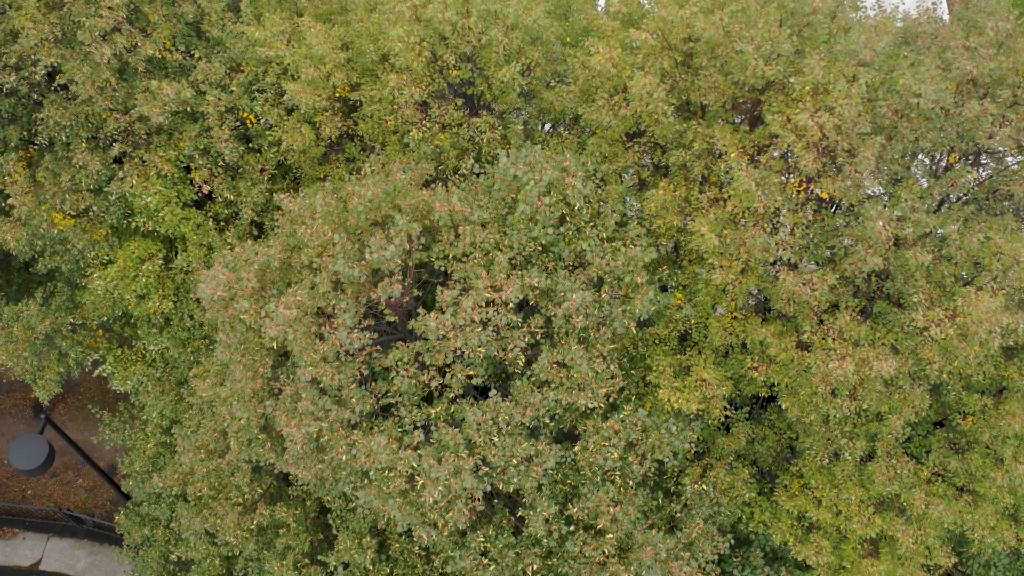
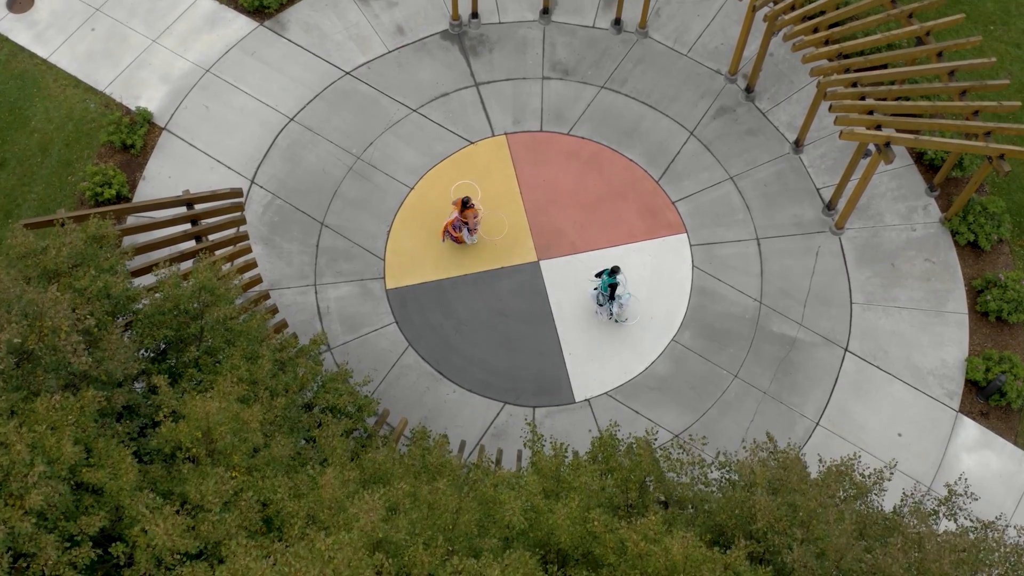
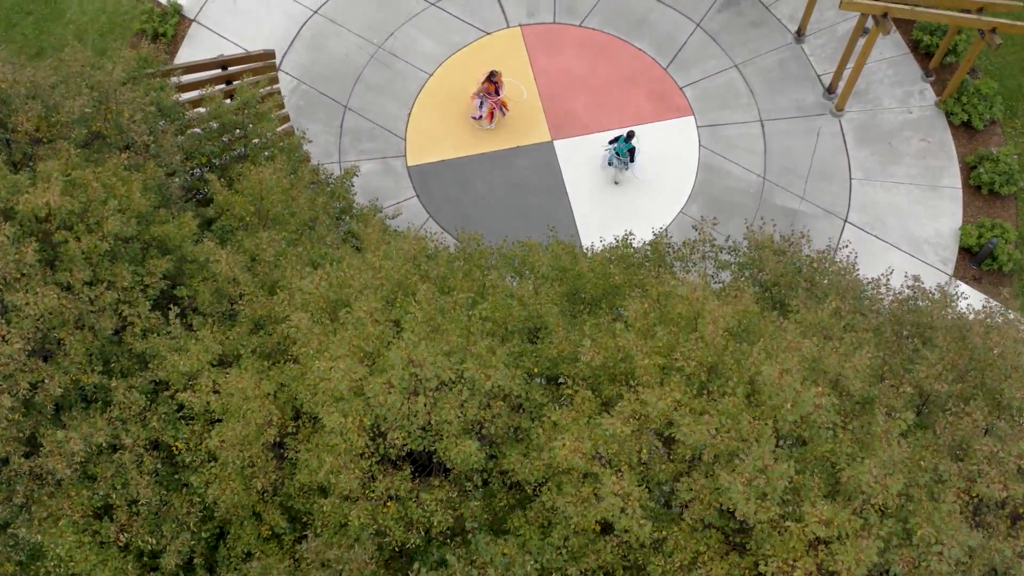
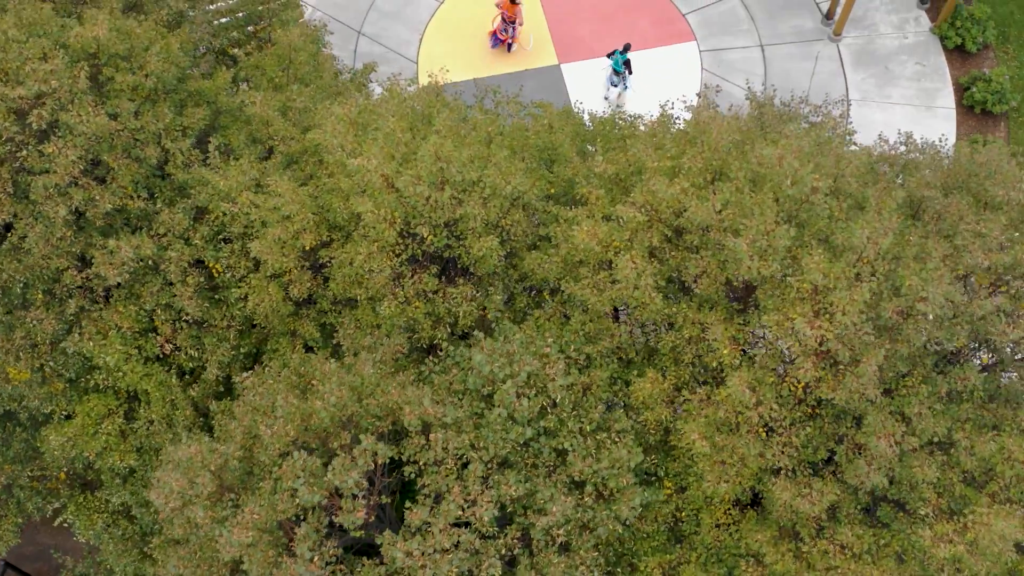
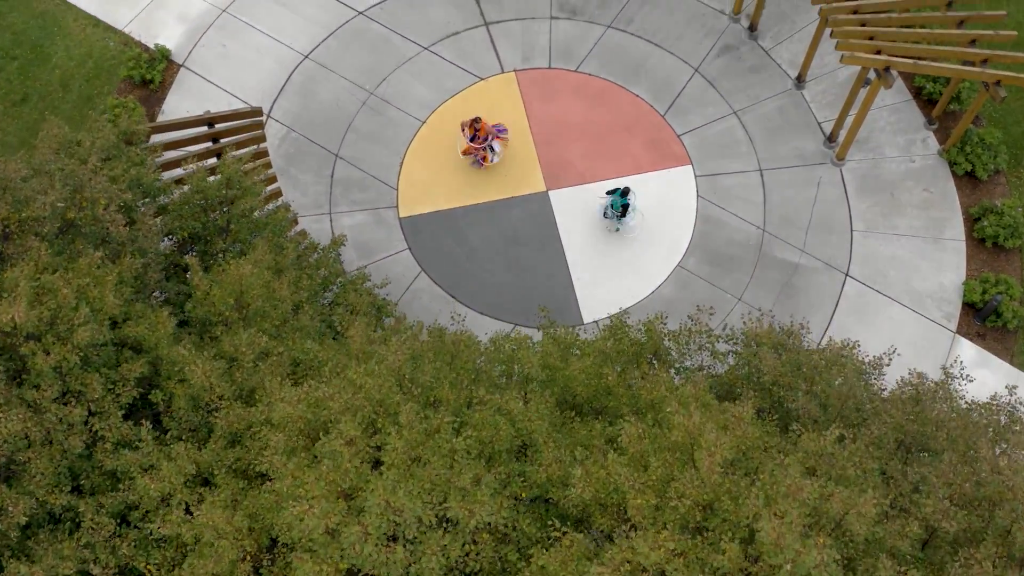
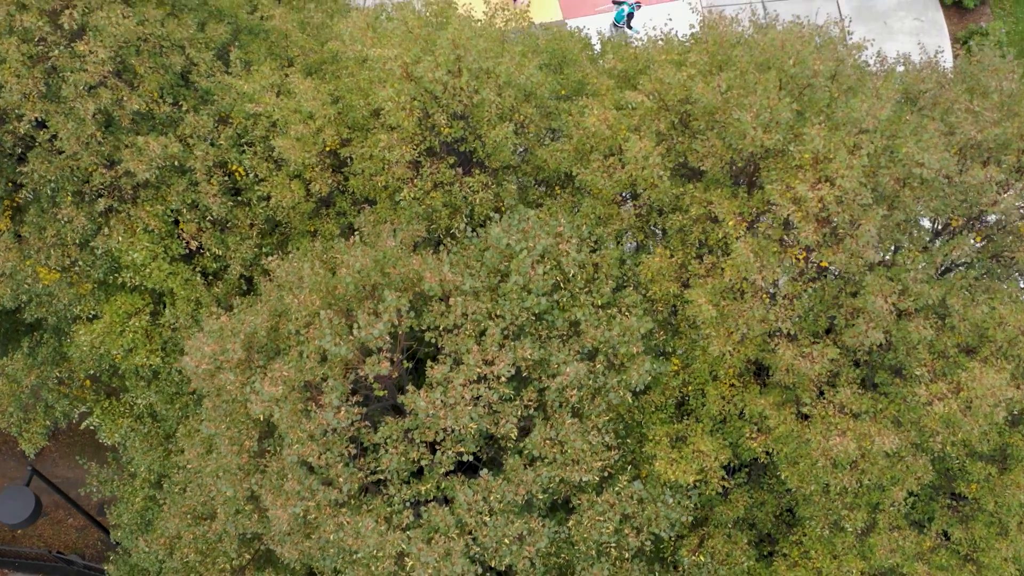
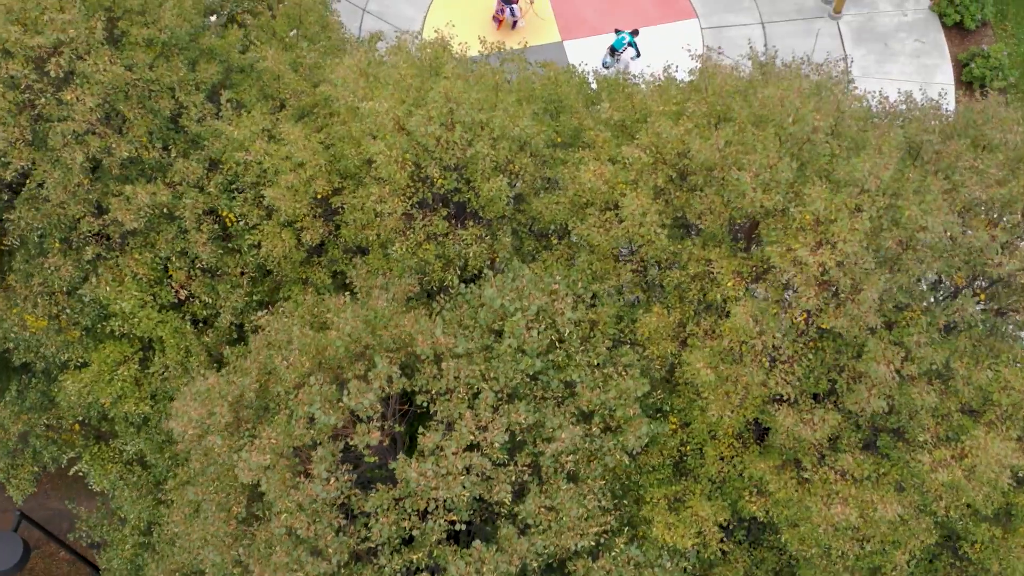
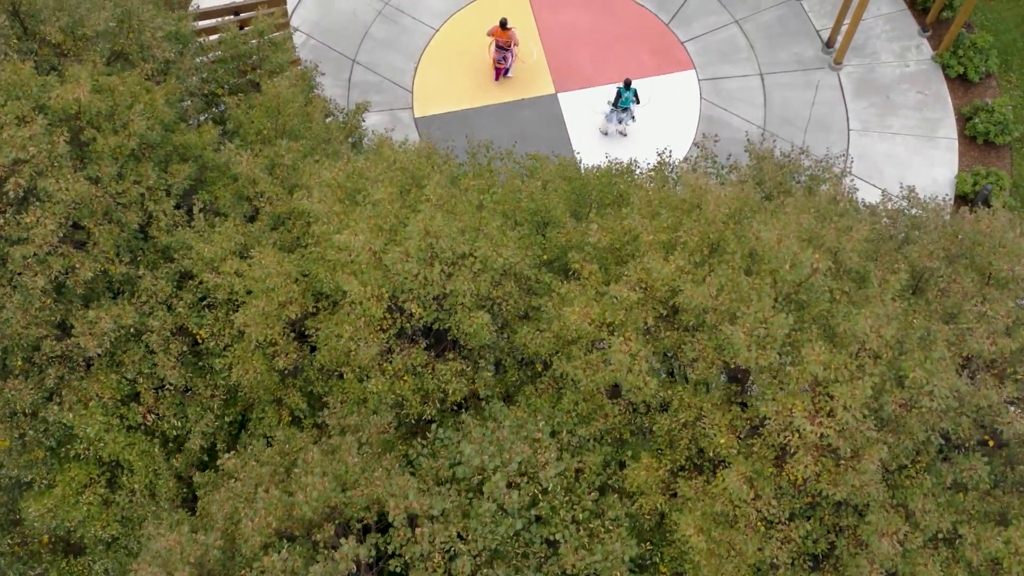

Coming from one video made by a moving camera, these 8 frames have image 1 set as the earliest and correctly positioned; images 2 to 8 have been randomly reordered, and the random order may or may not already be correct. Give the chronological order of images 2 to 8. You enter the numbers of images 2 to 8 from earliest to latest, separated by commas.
6, 7, 4, 8, 3, 5, 2
